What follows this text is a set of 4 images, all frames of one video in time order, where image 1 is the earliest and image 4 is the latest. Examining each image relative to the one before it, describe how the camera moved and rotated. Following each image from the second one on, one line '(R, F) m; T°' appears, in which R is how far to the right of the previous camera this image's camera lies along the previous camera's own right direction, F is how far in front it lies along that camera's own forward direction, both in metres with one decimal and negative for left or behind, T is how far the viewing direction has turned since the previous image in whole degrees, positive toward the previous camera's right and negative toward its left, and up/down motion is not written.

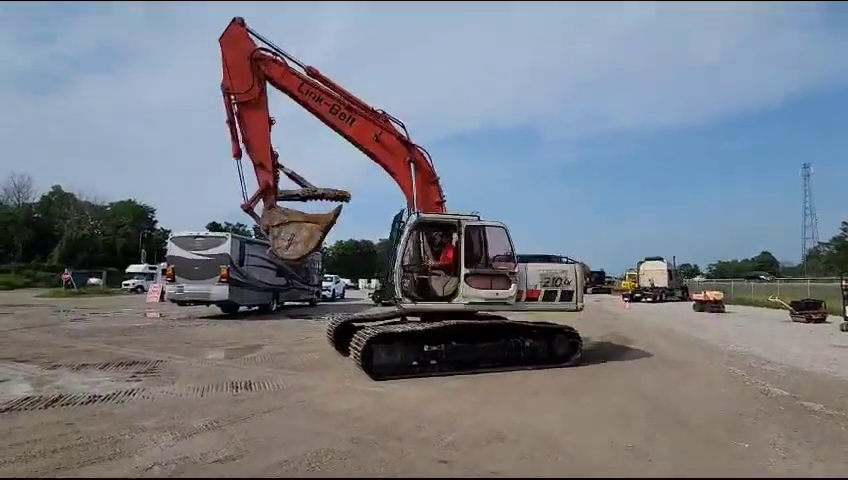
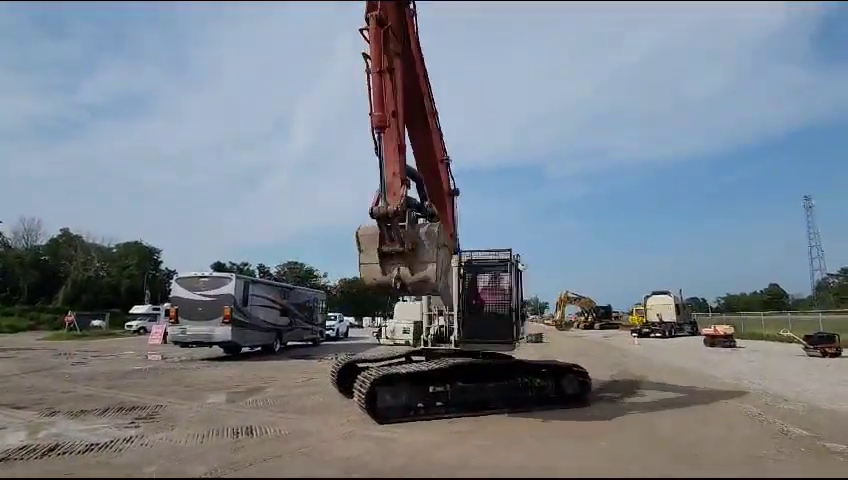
(0.0, 0.0) m; 0°
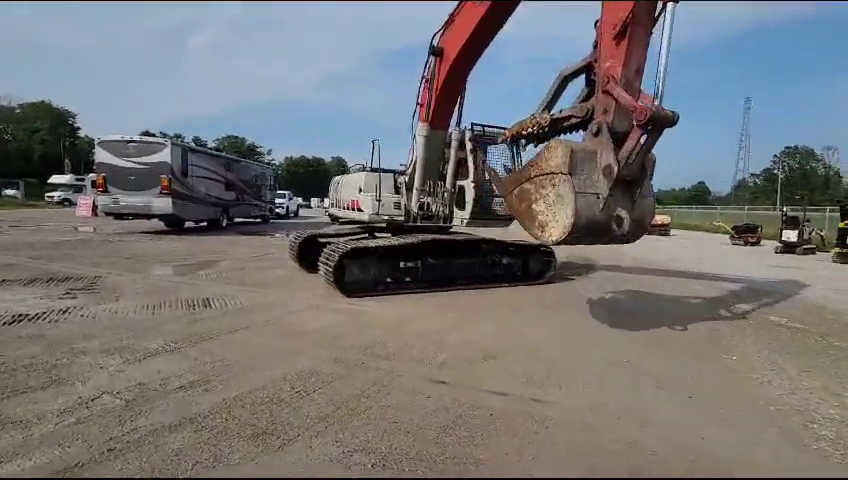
(-0.5, +0.8) m; +7°
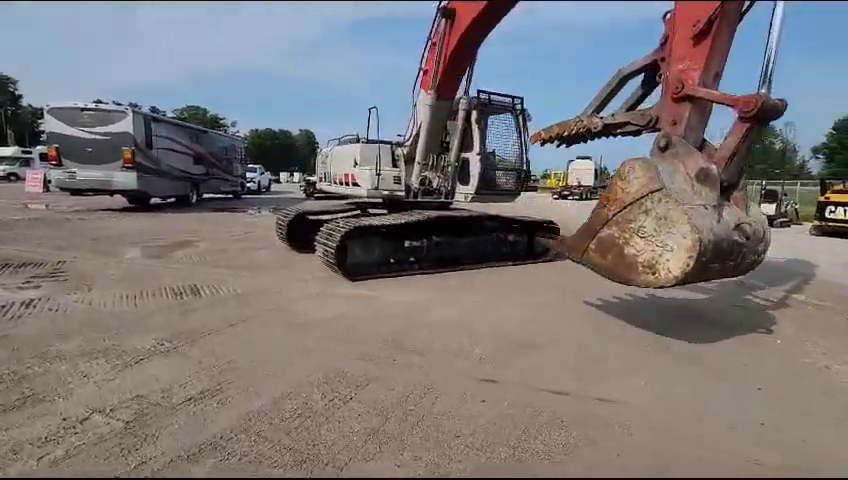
(-0.7, +0.6) m; +4°
